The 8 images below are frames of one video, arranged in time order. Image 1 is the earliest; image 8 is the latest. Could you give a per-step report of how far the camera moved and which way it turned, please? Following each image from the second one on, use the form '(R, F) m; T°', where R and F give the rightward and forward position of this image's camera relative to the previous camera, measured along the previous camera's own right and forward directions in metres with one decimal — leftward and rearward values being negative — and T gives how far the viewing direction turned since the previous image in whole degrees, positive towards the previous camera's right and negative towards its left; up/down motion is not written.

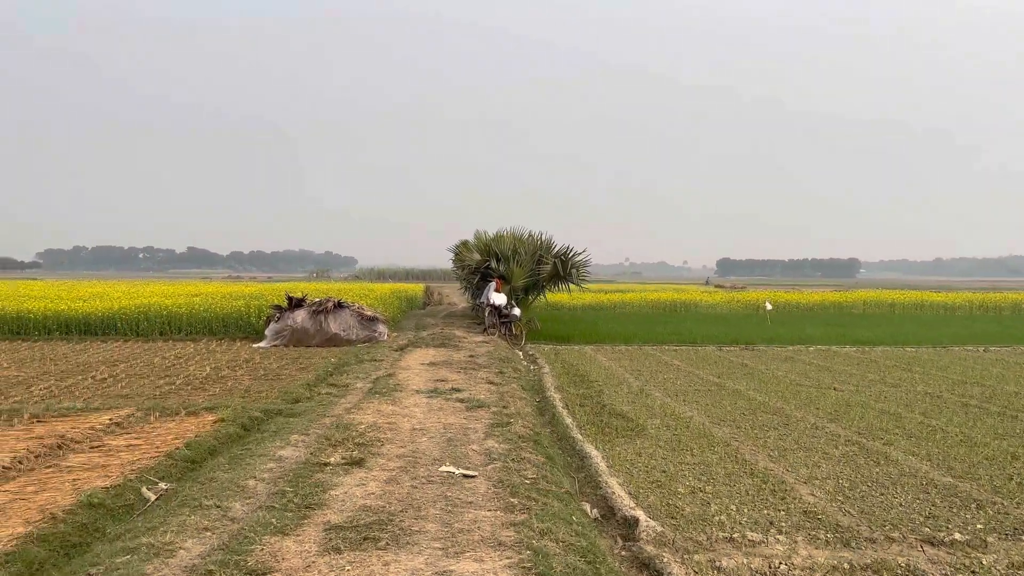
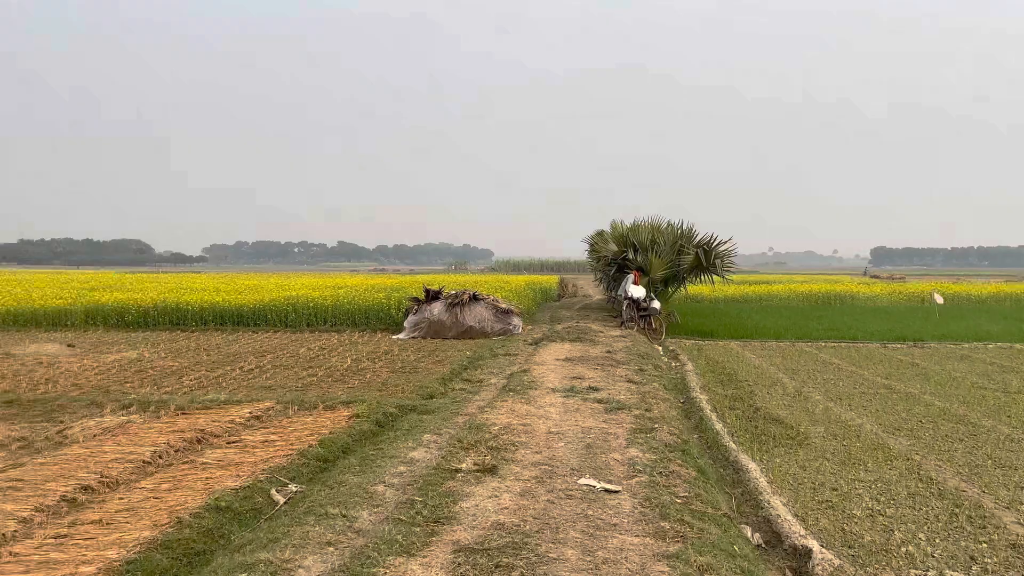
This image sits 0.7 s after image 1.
(-0.1, +0.5) m; -10°
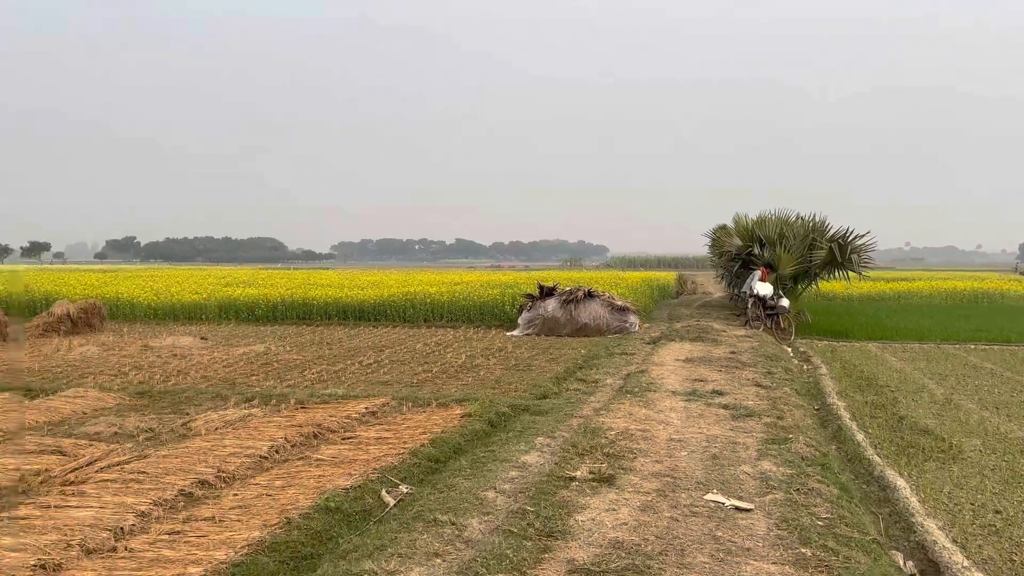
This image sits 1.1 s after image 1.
(0.0, +0.3) m; -8°
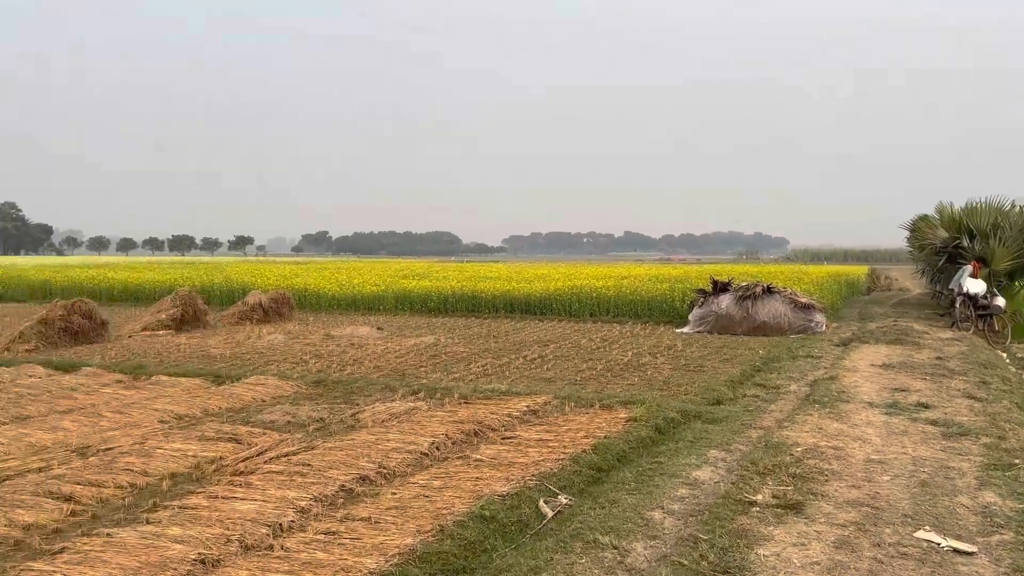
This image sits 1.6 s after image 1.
(0.0, +0.4) m; -12°
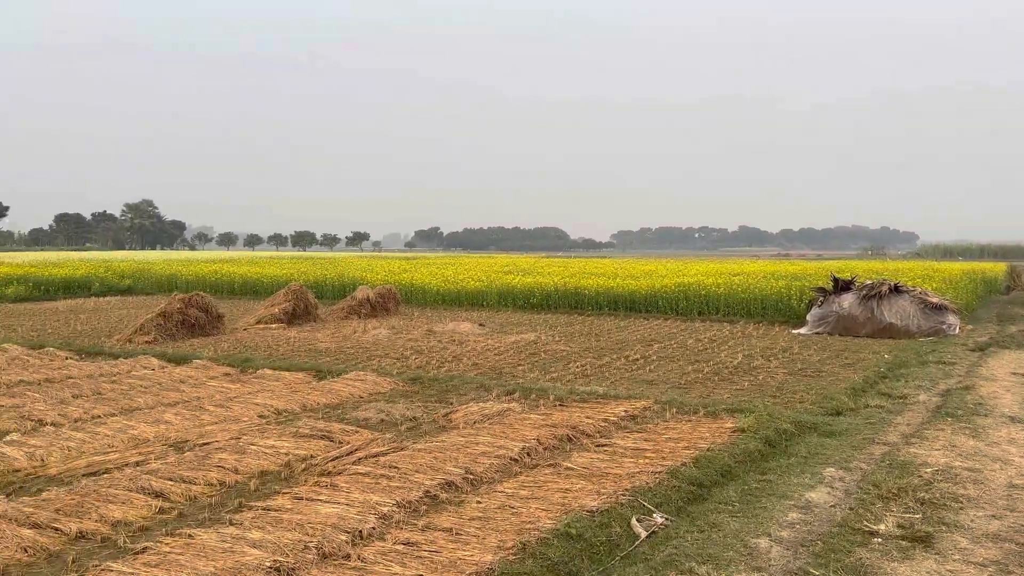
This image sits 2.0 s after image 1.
(+0.1, +0.3) m; -8°
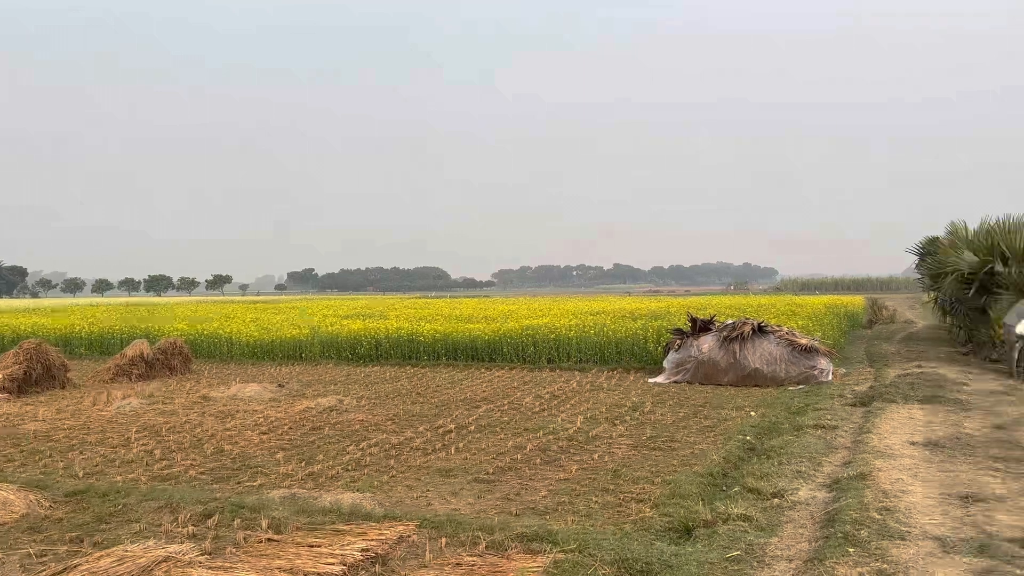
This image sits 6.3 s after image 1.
(+1.1, +2.3) m; +9°
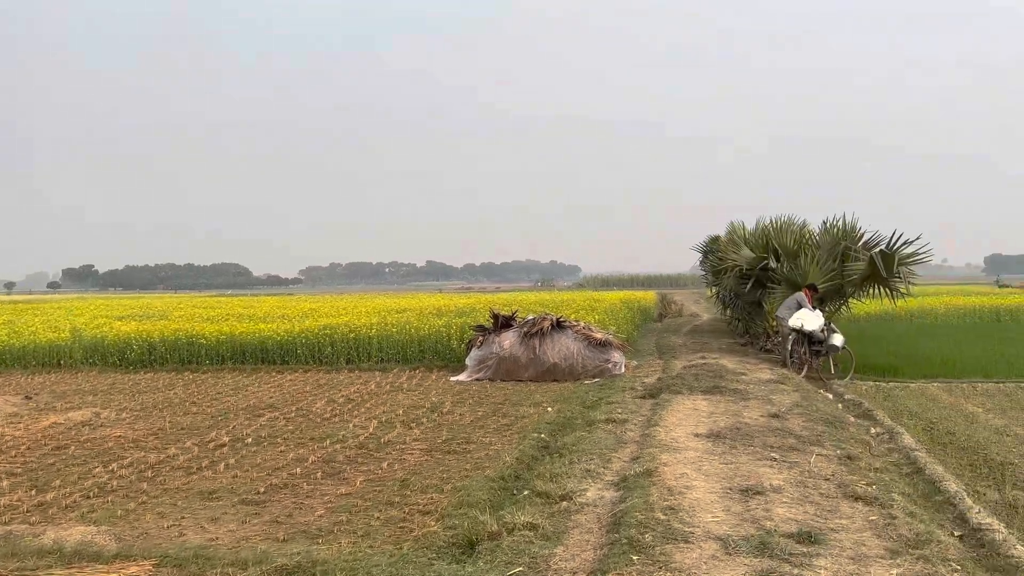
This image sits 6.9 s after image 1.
(+0.2, +0.4) m; +14°
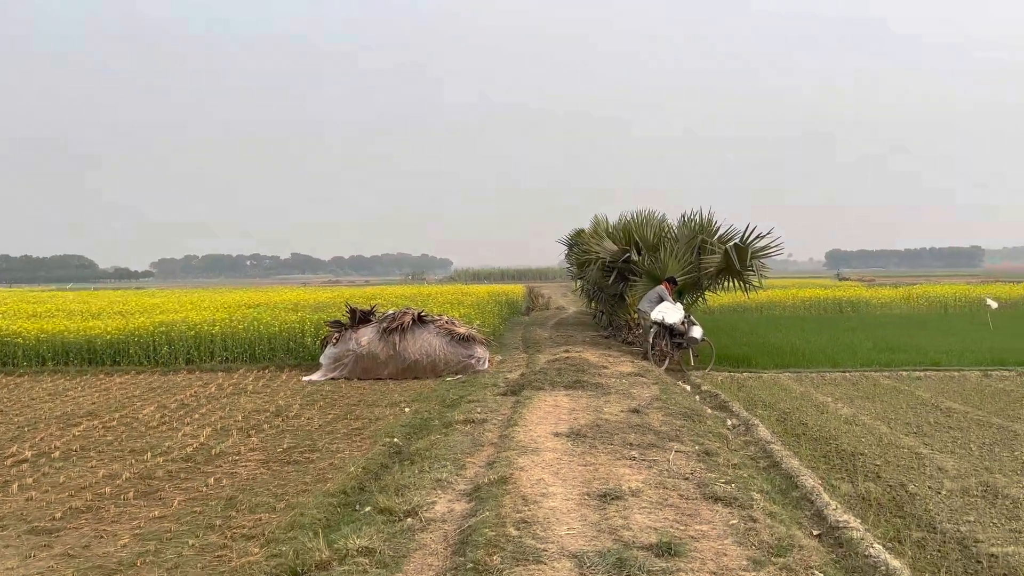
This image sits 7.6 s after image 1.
(+0.2, +0.4) m; +9°
